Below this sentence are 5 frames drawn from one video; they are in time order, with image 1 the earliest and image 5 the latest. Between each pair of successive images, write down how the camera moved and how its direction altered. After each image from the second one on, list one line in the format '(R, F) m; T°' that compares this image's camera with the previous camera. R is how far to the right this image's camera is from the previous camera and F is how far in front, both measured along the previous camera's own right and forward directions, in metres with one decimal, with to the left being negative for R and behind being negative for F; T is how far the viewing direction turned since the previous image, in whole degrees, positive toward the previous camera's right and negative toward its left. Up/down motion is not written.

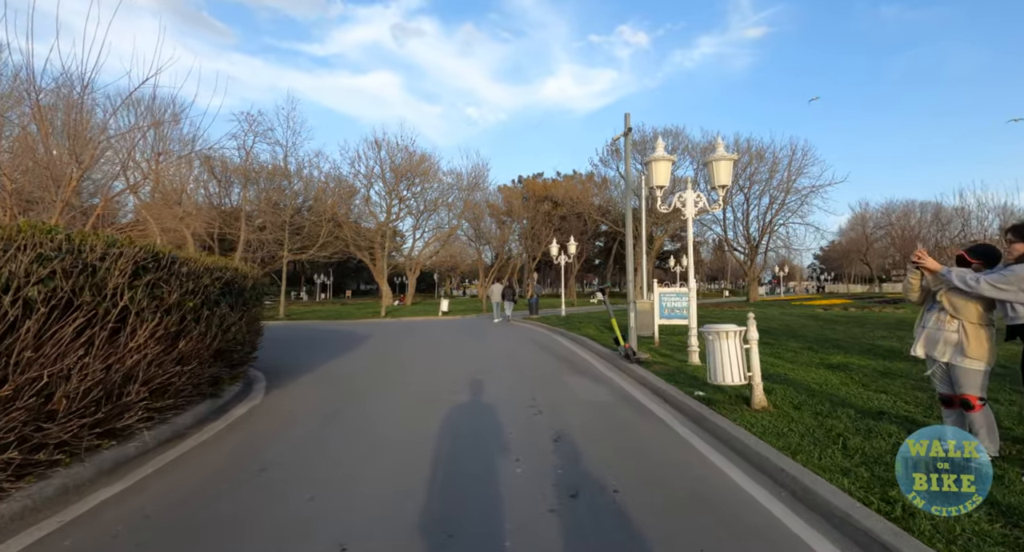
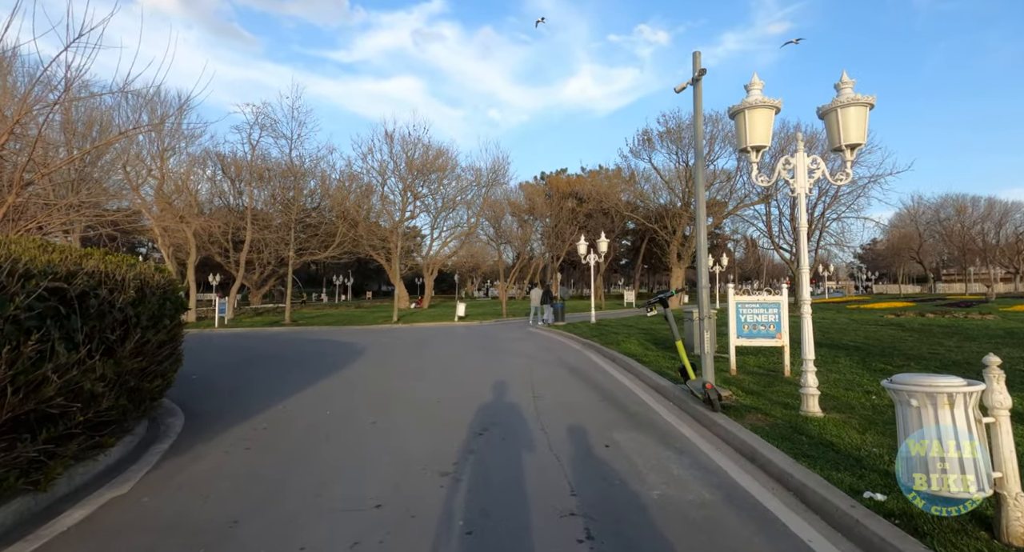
(0.0, +2.8) m; -3°
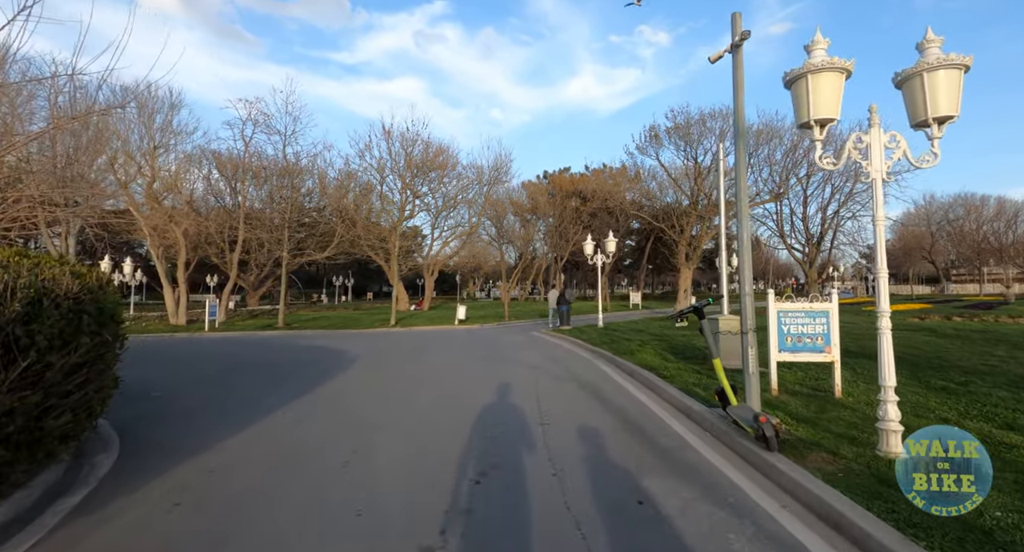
(0.0, +1.1) m; 0°
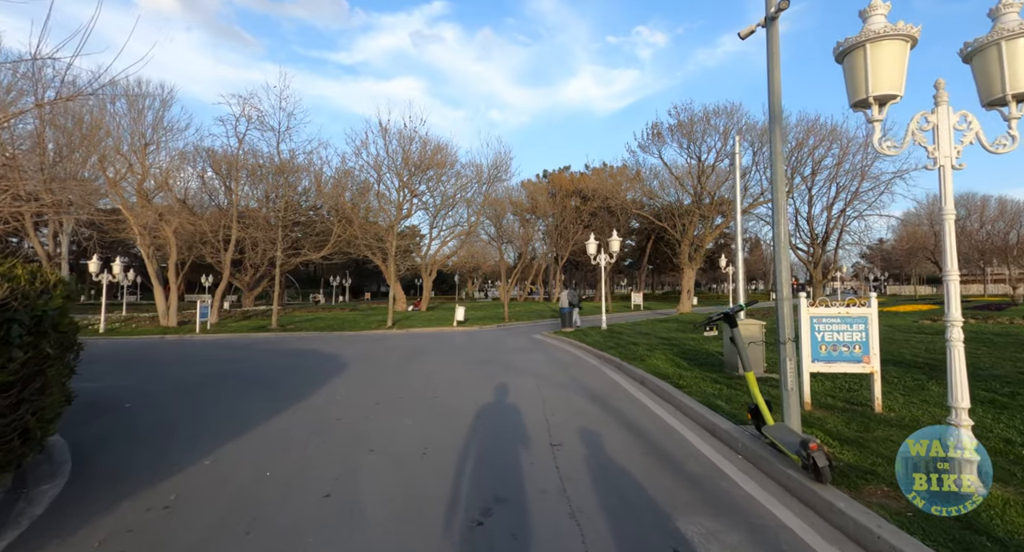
(-0.1, +0.7) m; 0°
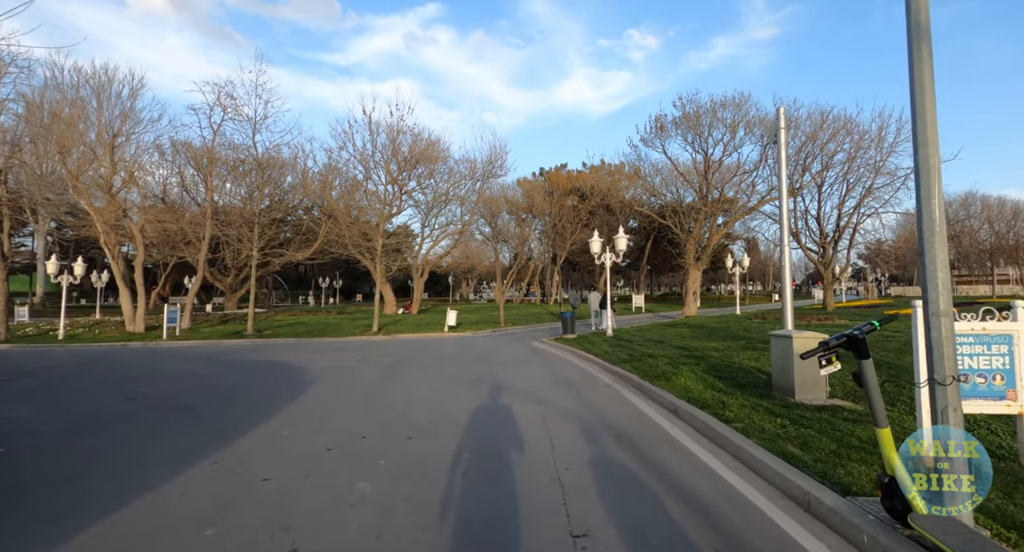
(0.0, +1.9) m; +1°
